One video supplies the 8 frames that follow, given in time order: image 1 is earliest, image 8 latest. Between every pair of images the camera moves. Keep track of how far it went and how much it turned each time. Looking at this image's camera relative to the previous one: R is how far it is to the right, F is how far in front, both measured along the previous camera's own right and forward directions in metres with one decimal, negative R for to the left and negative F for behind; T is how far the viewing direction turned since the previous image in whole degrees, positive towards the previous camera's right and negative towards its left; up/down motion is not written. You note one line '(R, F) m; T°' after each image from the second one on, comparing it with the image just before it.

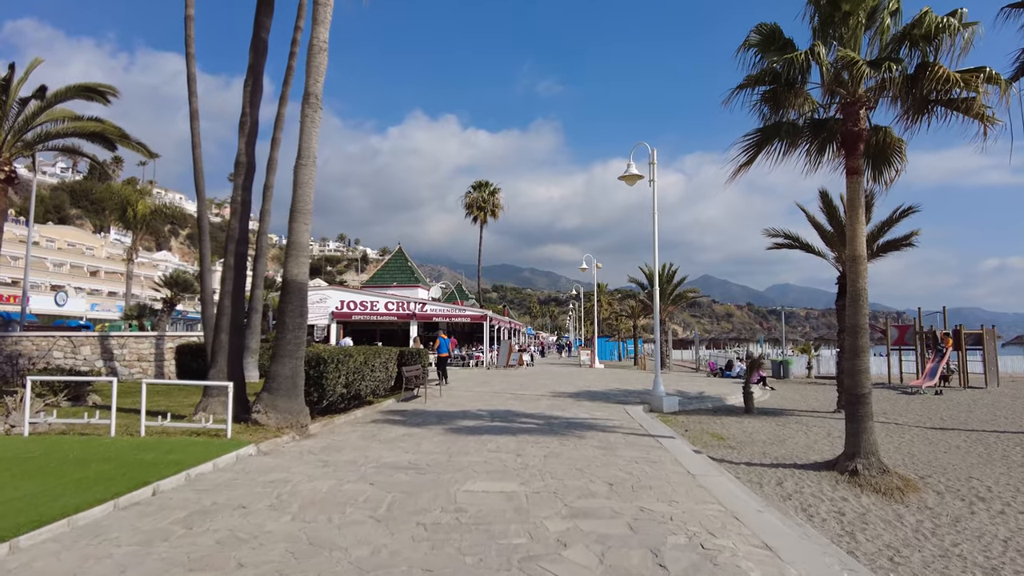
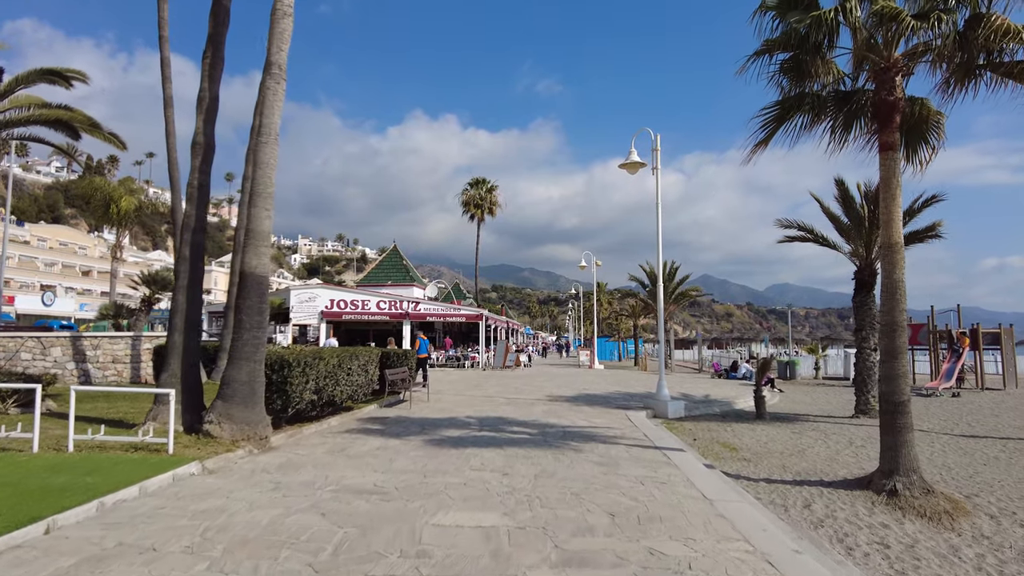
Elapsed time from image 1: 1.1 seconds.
(+0.2, +1.1) m; 0°
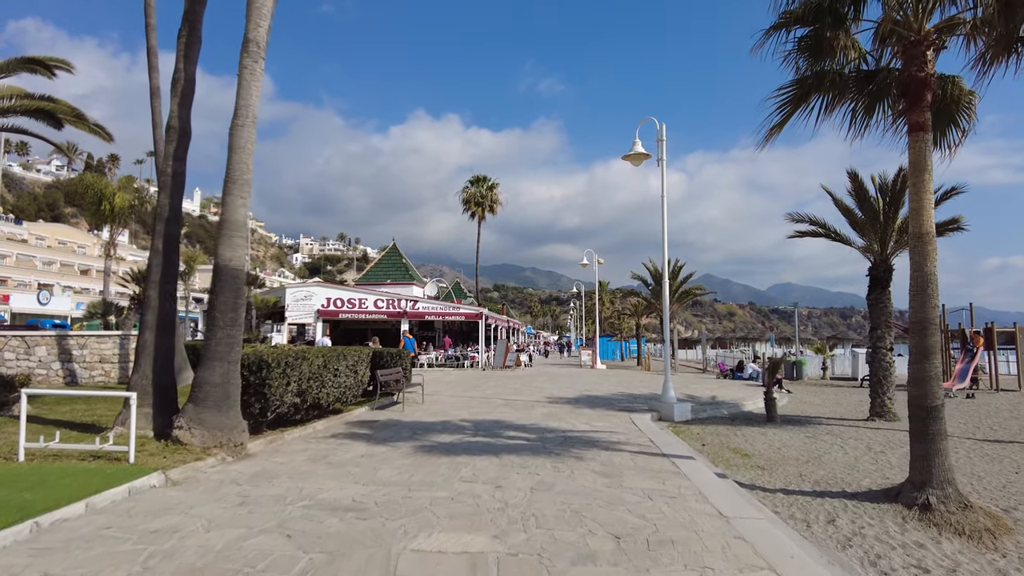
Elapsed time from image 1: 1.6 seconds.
(+0.1, +0.6) m; 0°
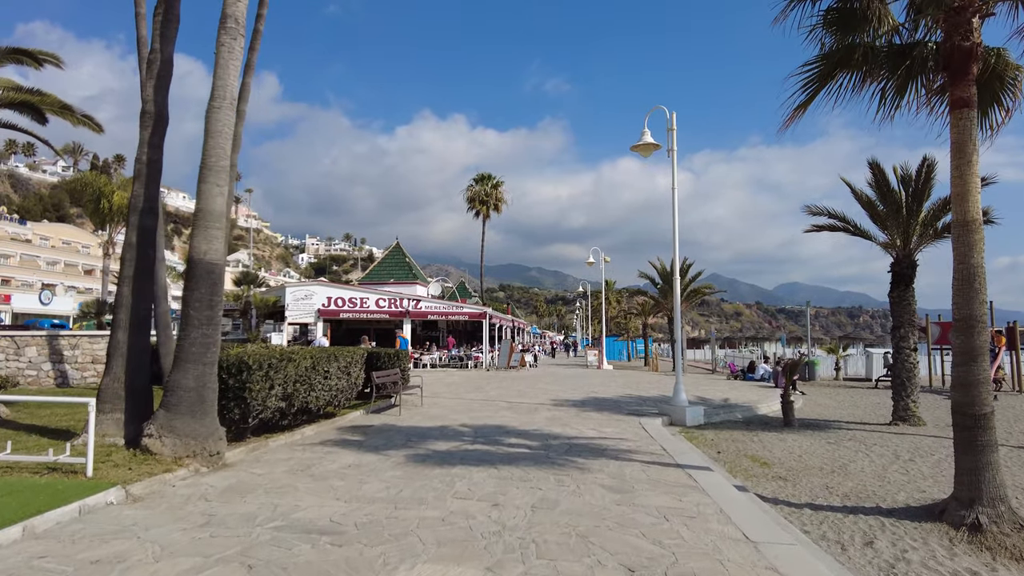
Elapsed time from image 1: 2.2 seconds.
(+0.1, +0.6) m; -1°
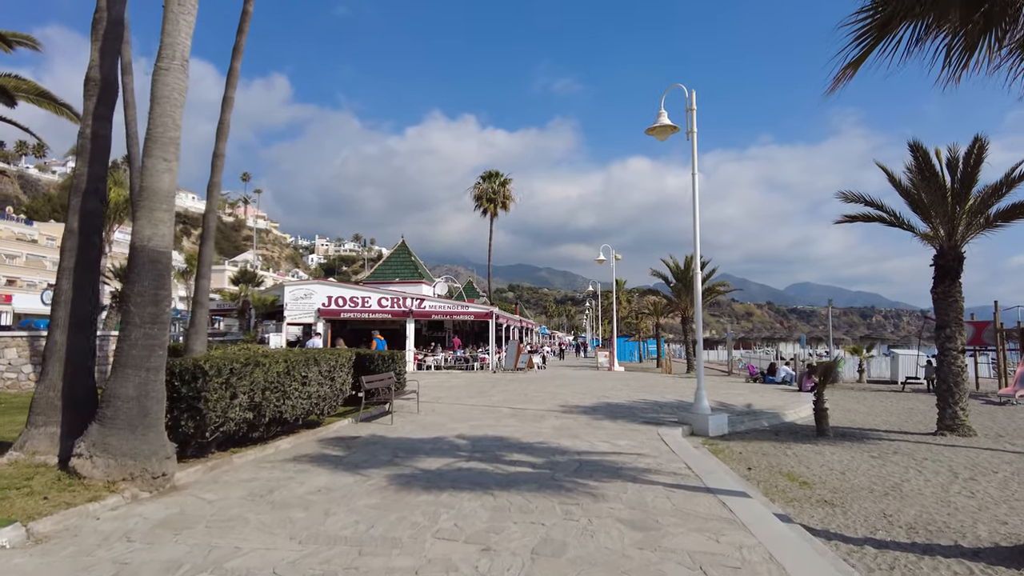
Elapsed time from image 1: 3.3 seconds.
(+0.1, +1.1) m; -1°
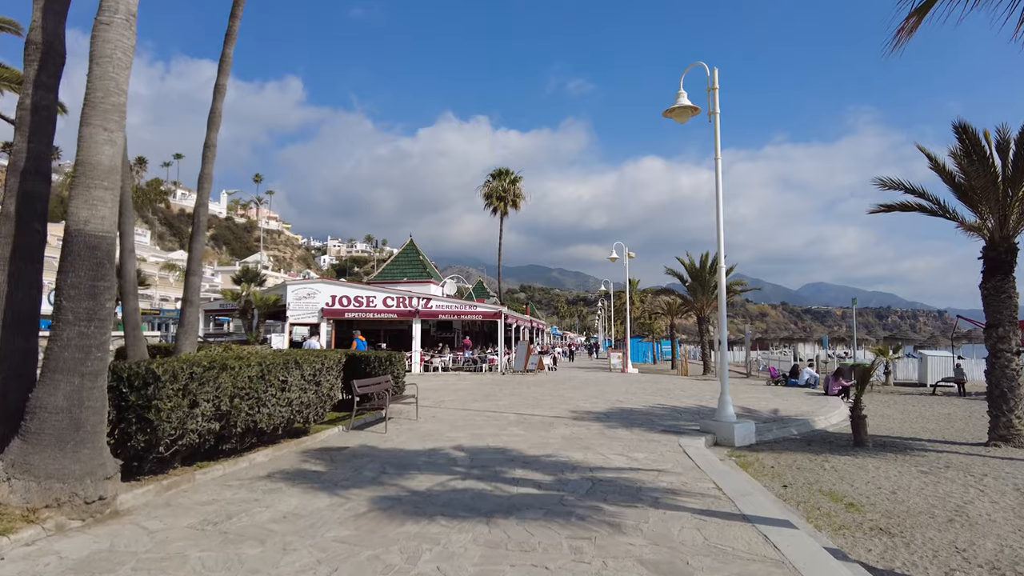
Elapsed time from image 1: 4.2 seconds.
(+0.1, +1.0) m; -1°
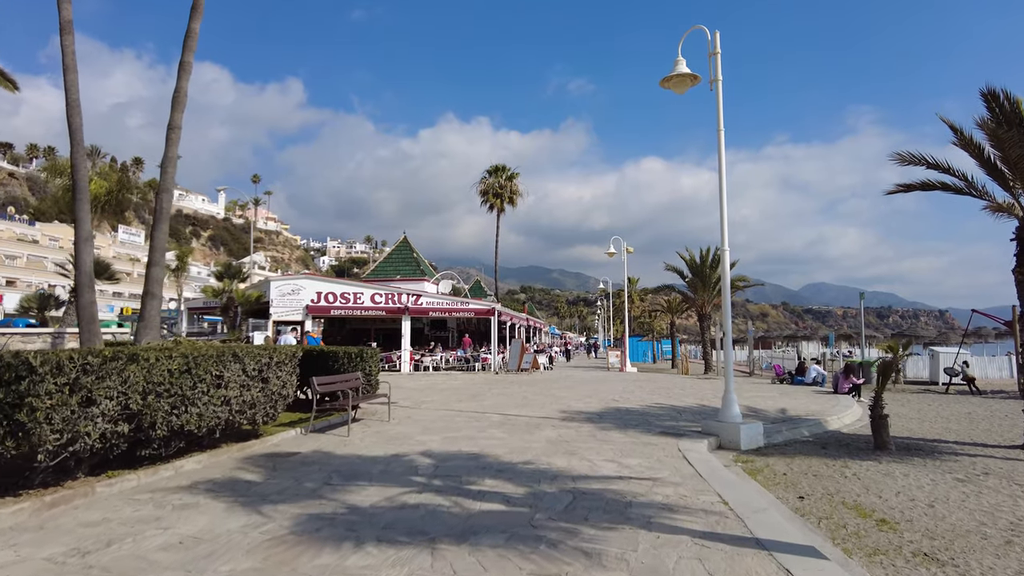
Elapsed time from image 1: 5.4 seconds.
(+0.3, +1.1) m; 0°
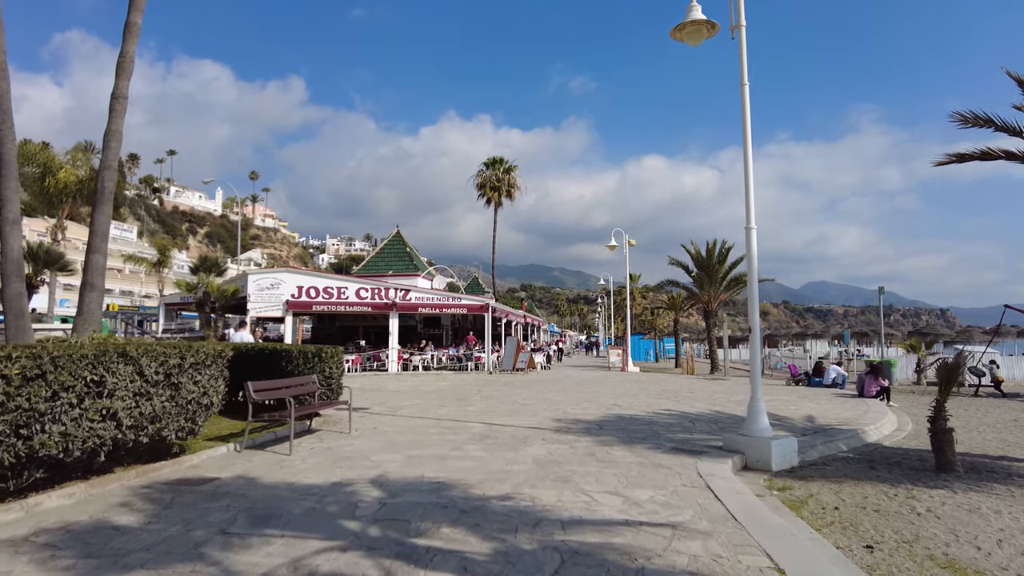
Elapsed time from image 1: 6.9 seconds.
(+0.2, +1.6) m; 0°
